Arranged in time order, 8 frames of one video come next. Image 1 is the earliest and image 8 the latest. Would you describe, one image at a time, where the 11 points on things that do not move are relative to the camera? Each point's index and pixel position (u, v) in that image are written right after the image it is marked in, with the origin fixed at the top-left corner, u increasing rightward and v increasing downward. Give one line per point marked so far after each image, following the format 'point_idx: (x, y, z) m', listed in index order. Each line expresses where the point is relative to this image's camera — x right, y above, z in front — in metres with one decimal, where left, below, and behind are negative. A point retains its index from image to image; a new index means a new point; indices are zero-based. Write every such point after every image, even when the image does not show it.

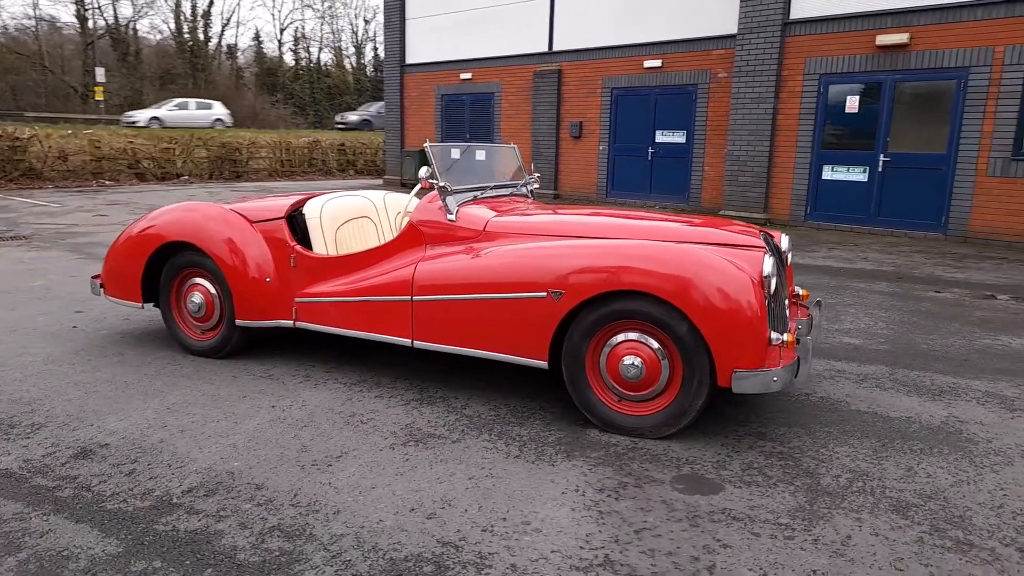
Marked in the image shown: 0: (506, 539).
0: (0.0, -0.9, +2.7) m
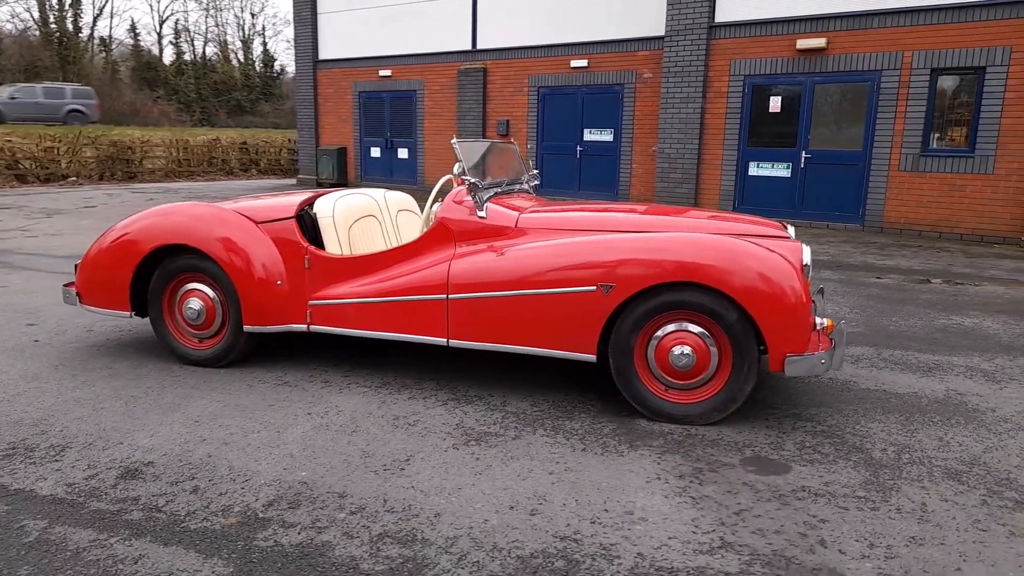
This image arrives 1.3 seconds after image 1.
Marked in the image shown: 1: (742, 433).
0: (+0.4, -0.9, +2.7) m
1: (+1.1, -0.7, +3.6) m
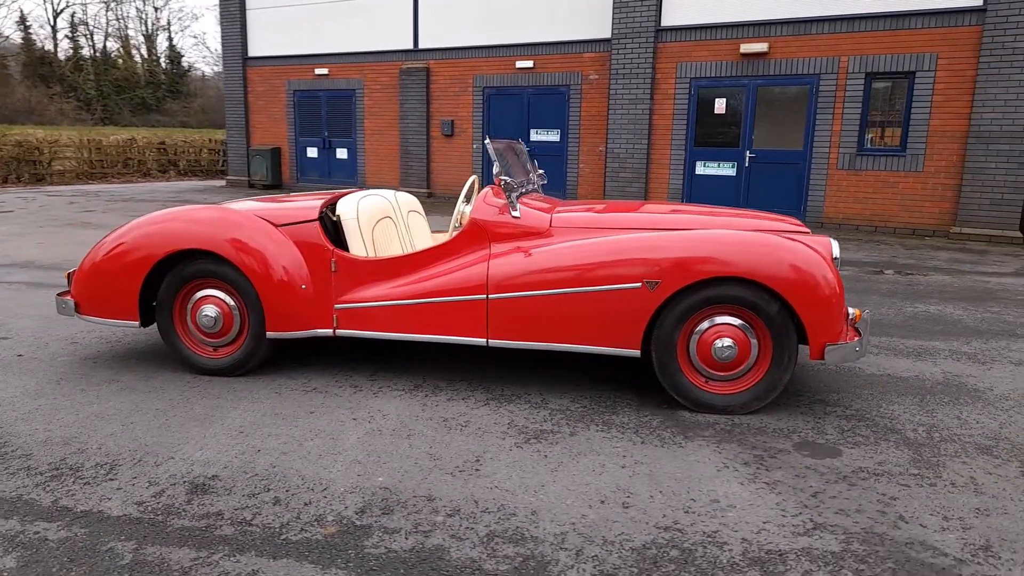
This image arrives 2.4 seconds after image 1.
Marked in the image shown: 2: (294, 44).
0: (+0.8, -0.9, +2.8) m
1: (+1.4, -0.7, +3.8) m
2: (-5.6, +6.2, +18.7) m
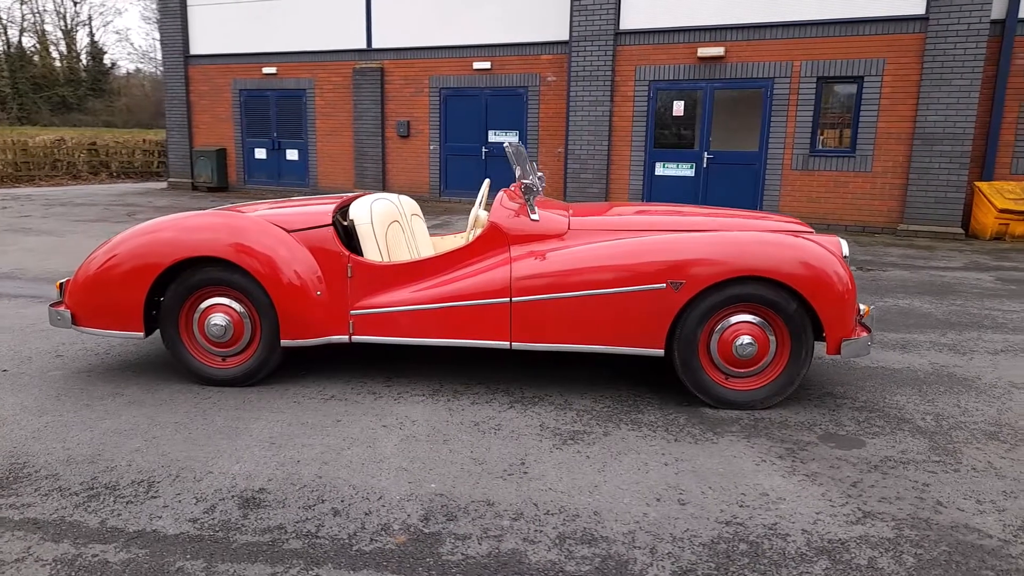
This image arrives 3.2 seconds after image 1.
0: (+1.0, -0.9, +2.9) m
1: (+1.6, -0.7, +3.9) m
2: (-6.8, +6.1, +18.2) m
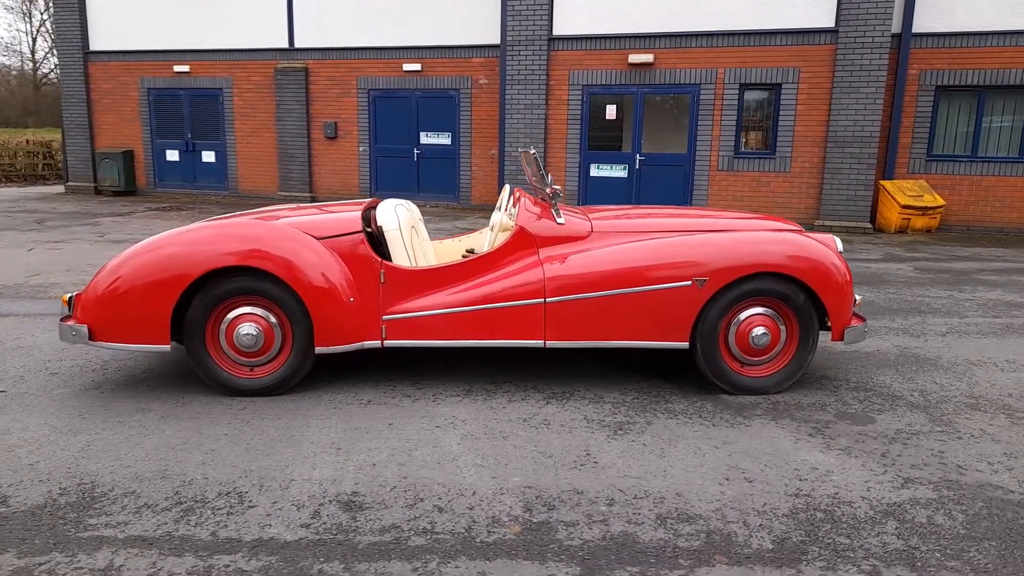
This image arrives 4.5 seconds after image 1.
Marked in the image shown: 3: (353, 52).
0: (+1.4, -0.8, +3.2) m
1: (+1.8, -0.6, +4.3) m
2: (-8.6, +5.9, +17.3) m
3: (-3.4, +5.1, +15.7) m
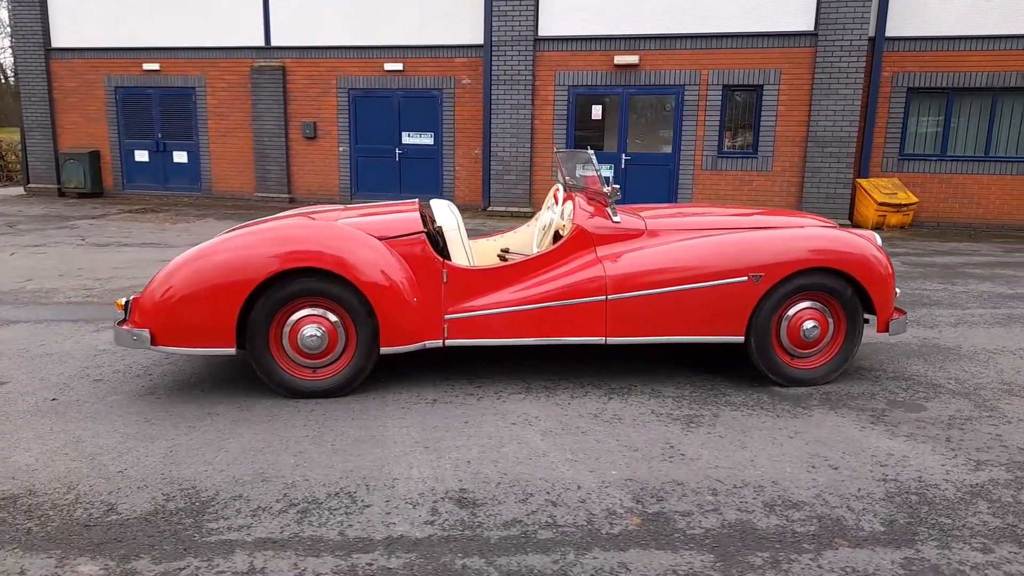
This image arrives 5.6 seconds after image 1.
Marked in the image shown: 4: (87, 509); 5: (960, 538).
0: (+1.8, -0.8, +3.4) m
1: (+2.1, -0.6, +4.5) m
2: (-9.1, +5.8, +16.8) m
3: (-3.8, +5.0, +15.5) m
4: (-1.7, -0.9, +2.9) m
5: (+1.7, -0.9, +2.7) m
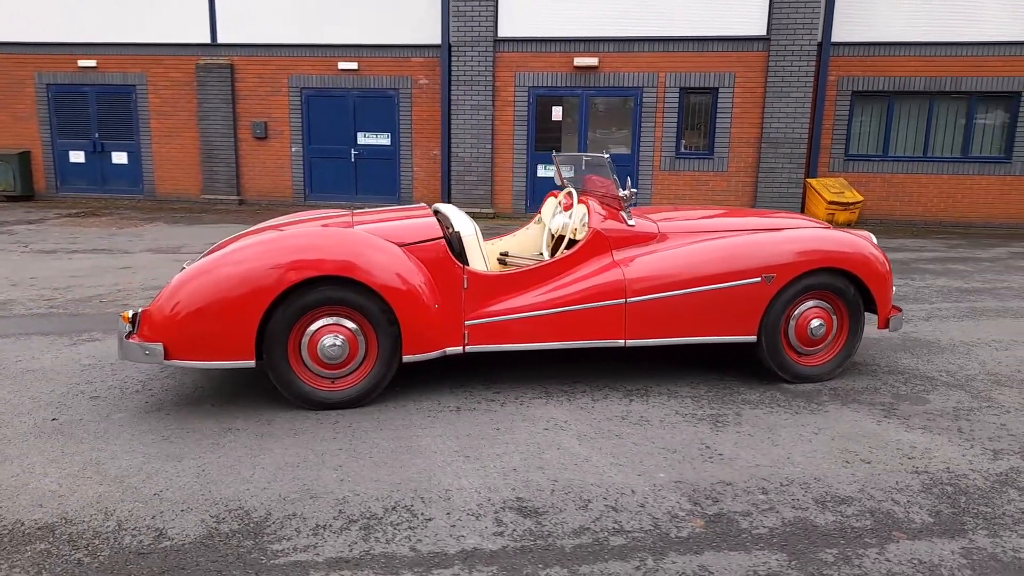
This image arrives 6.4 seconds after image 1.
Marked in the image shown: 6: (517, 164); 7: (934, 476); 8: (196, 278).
0: (+2.0, -0.8, +3.5) m
1: (+2.2, -0.6, +4.7) m
2: (-10.2, +5.6, +16.0) m
3: (-4.7, +4.9, +15.2) m
4: (-1.4, -0.9, +2.7) m
5: (+1.9, -0.9, +2.9) m
6: (+0.1, +2.4, +13.8) m
7: (+1.9, -0.9, +3.3) m
8: (-1.7, +0.1, +3.9) m
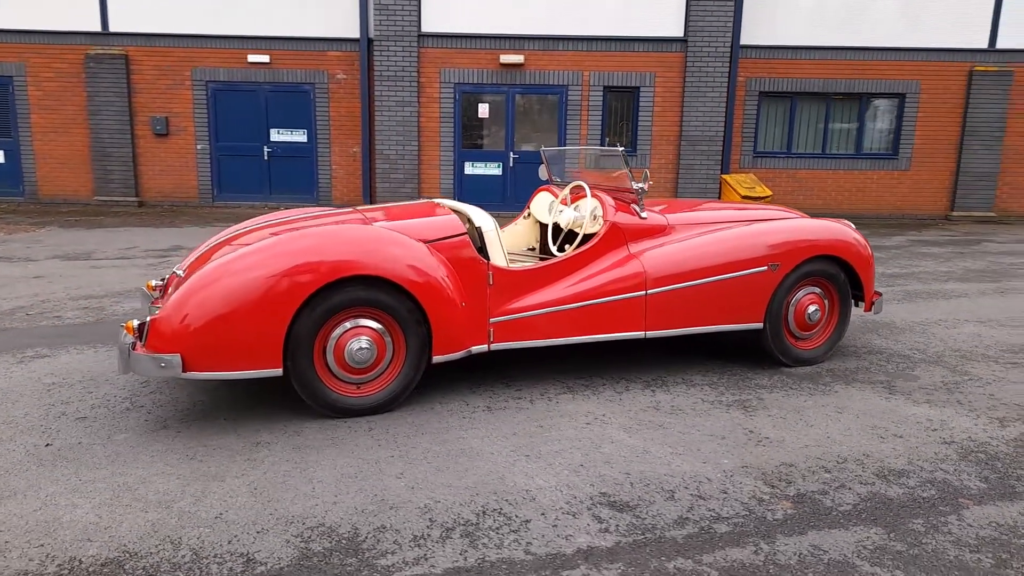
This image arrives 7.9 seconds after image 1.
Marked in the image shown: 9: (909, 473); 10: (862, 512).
0: (+2.3, -0.7, +3.8) m
1: (+2.3, -0.5, +5.0) m
2: (-11.8, +5.3, +14.2) m
3: (-6.3, +4.8, +14.2) m
4: (-1.0, -0.9, +2.5) m
5: (+2.3, -0.8, +3.1) m
6: (-1.3, +2.4, +13.7) m
7: (+2.2, -0.8, +3.6) m
8: (-1.5, 0.0, +3.6) m
9: (+1.7, -0.8, +3.2) m
10: (+1.4, -0.9, +2.9) m
